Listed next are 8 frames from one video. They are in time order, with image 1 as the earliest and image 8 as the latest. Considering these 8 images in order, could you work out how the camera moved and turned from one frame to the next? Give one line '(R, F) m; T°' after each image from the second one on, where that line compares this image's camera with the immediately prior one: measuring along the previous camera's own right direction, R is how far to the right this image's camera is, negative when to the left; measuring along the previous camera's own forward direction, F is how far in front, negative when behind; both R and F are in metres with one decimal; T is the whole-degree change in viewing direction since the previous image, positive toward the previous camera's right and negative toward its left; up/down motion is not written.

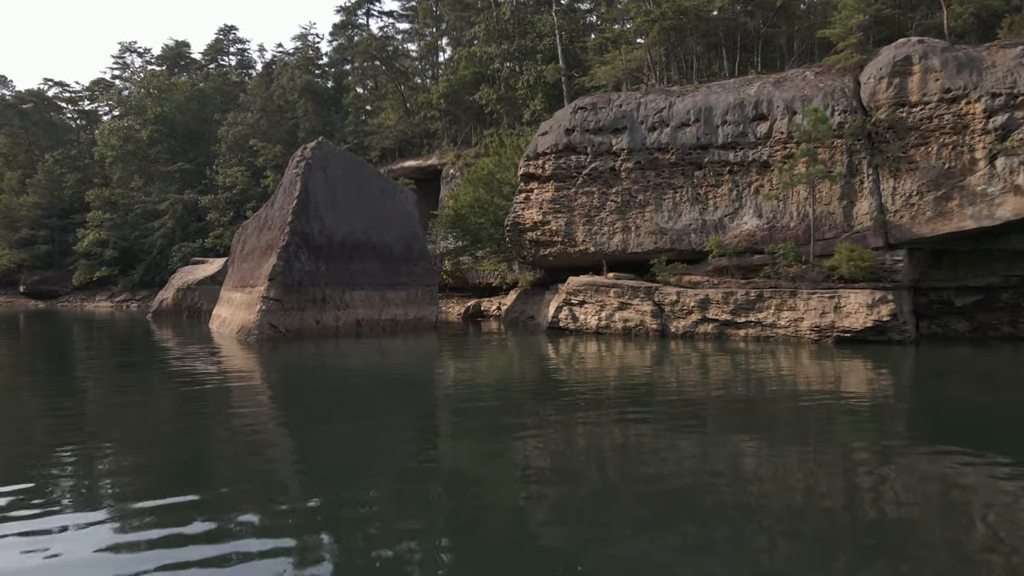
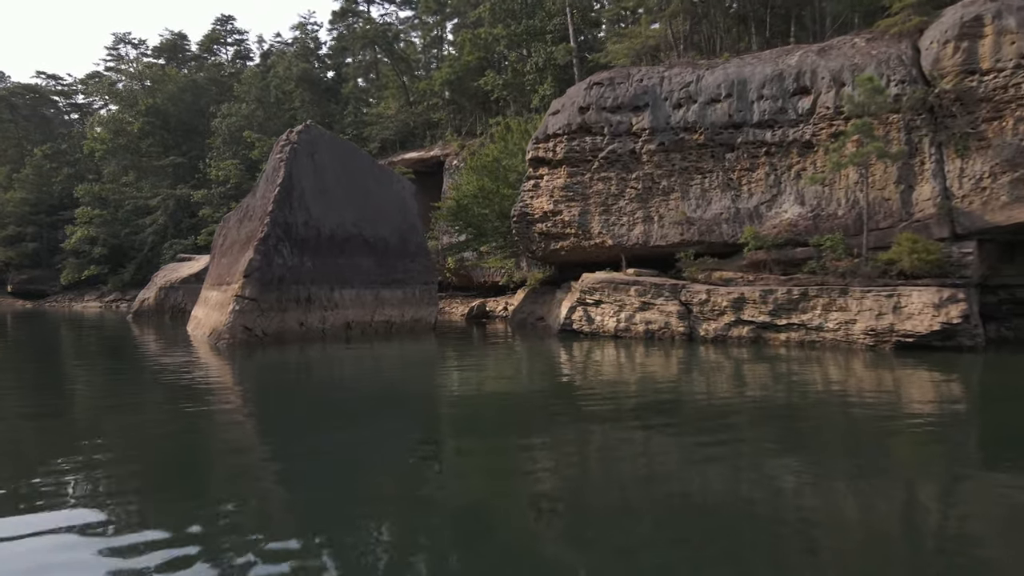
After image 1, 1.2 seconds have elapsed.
(0.0, +1.7) m; -1°
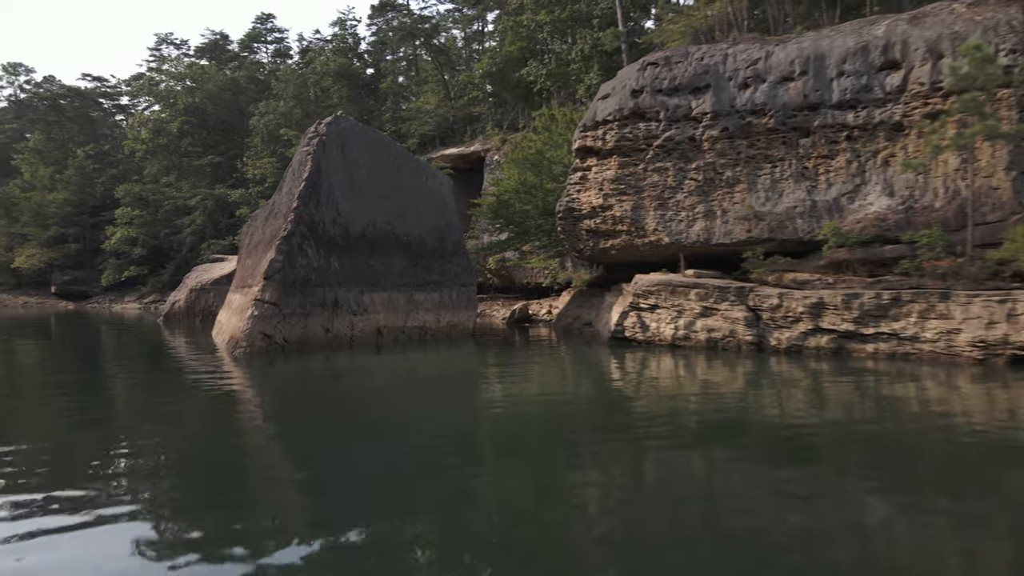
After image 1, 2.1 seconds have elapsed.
(0.0, +1.3) m; -3°
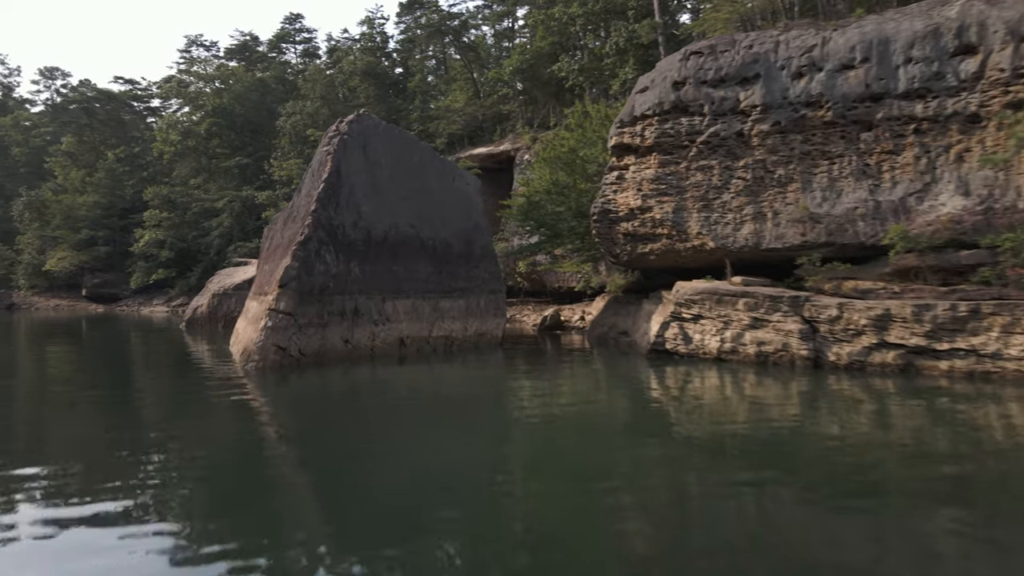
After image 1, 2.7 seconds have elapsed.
(0.0, +0.9) m; -2°
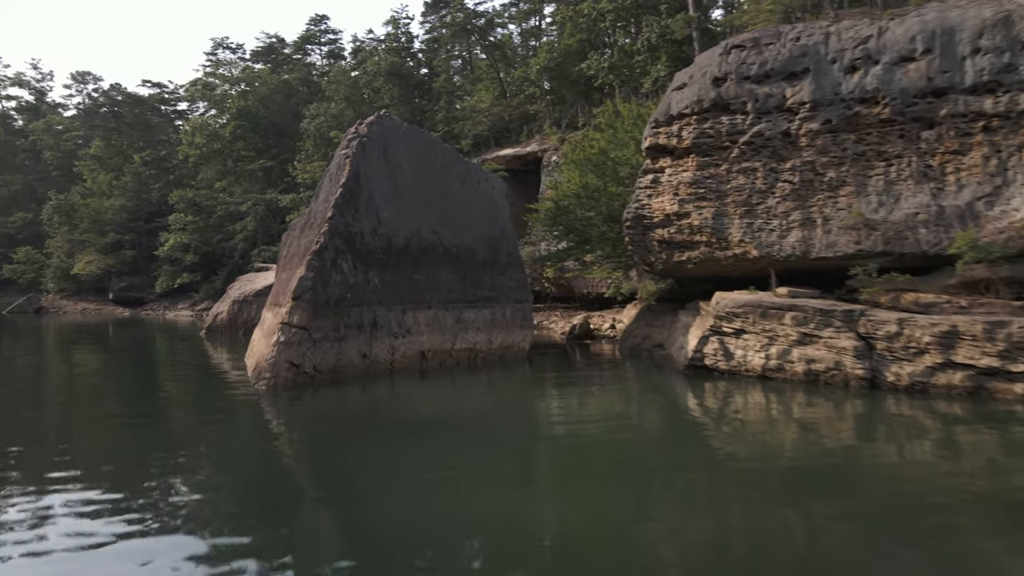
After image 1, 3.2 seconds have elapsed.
(0.0, +0.7) m; -2°
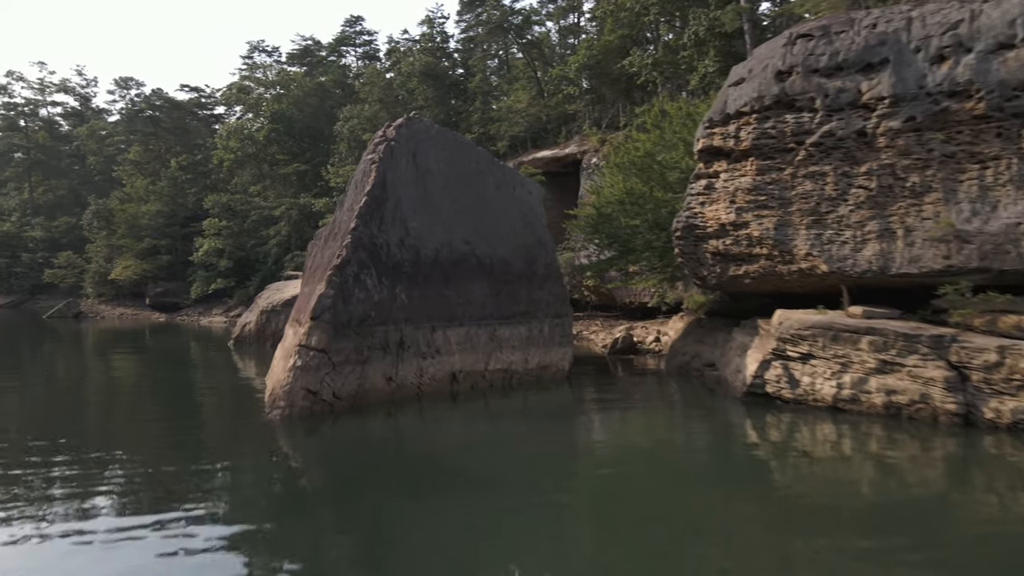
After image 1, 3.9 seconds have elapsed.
(0.0, +1.0) m; -3°
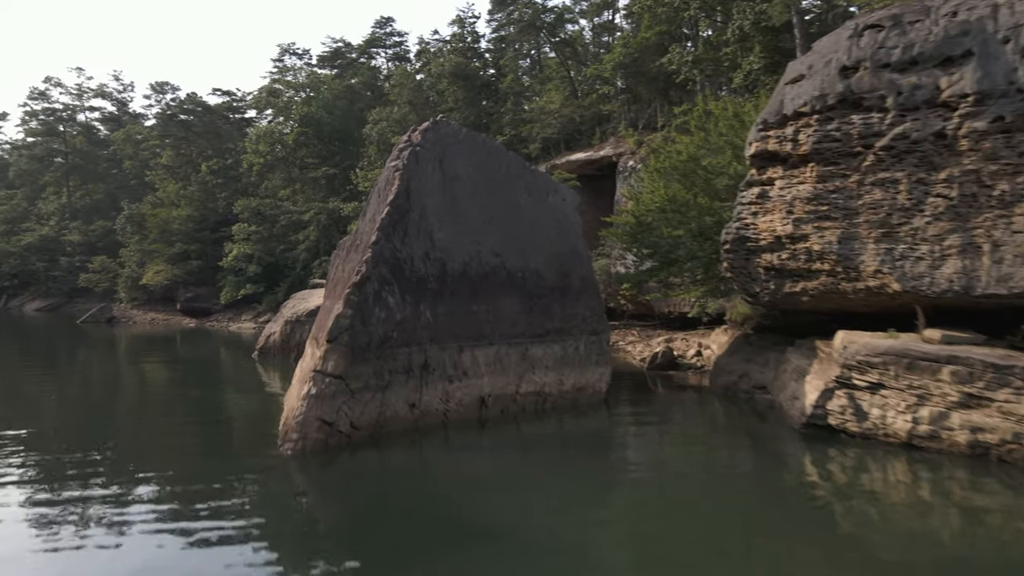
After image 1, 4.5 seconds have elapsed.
(0.0, +0.8) m; -2°
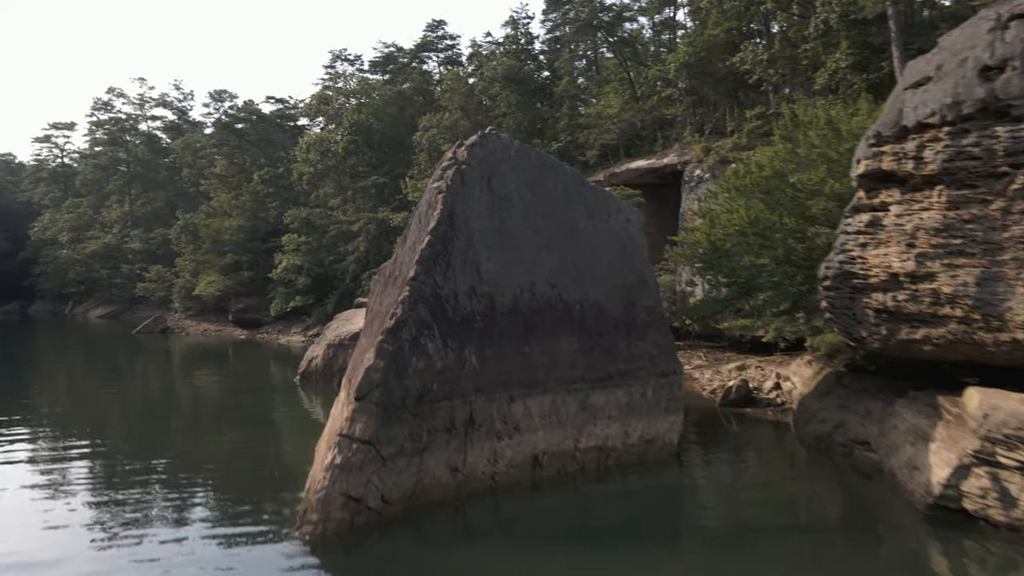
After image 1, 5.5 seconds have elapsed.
(0.0, +1.3) m; -4°
